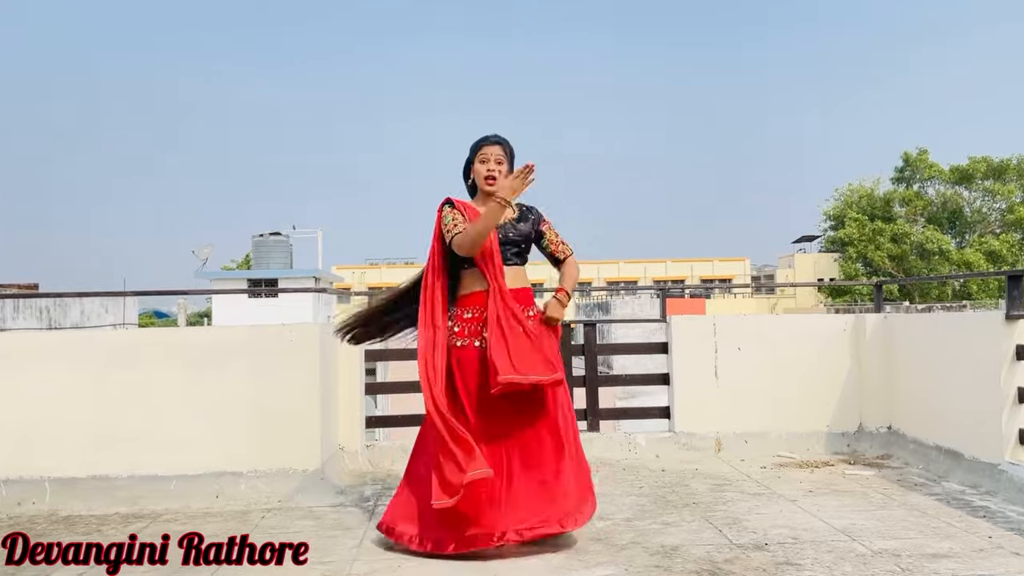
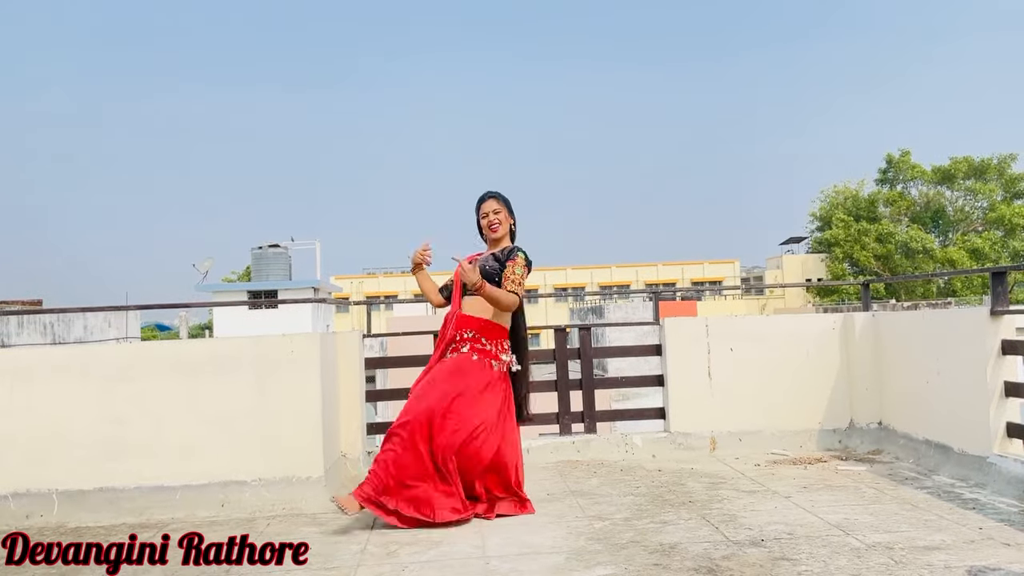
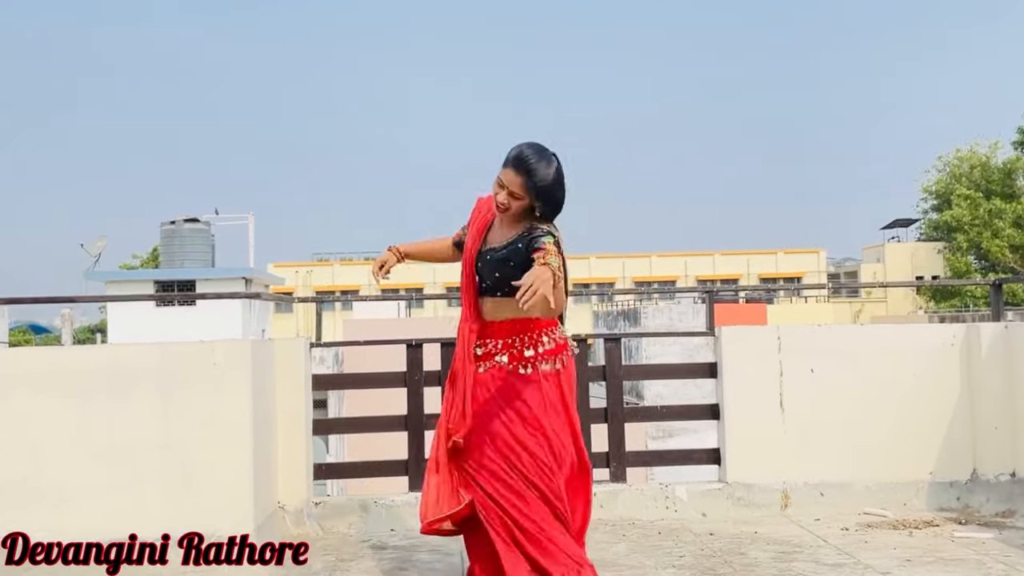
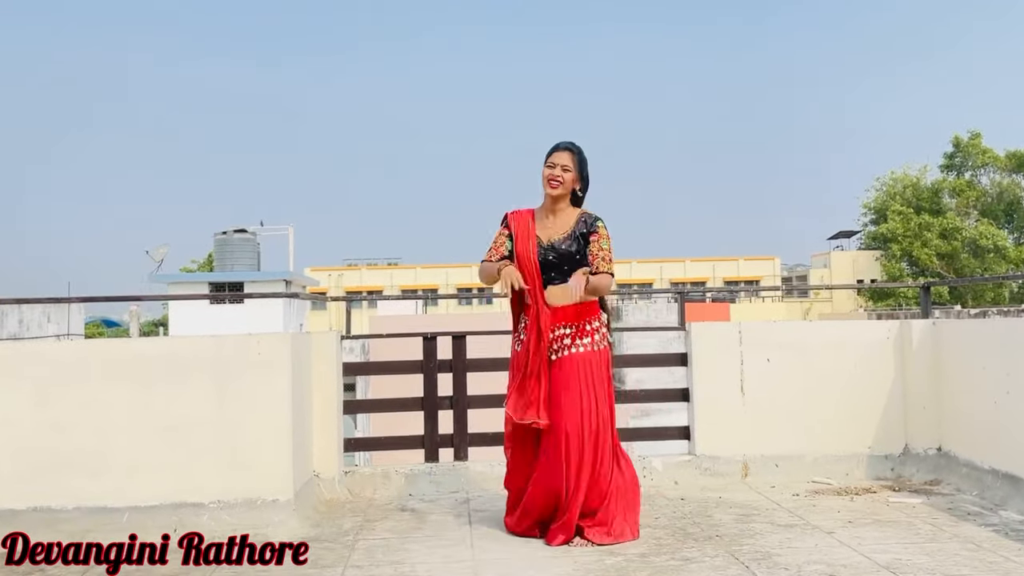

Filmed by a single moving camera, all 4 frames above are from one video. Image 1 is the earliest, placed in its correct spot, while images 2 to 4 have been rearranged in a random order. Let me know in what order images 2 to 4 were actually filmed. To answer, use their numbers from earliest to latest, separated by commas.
4, 3, 2
